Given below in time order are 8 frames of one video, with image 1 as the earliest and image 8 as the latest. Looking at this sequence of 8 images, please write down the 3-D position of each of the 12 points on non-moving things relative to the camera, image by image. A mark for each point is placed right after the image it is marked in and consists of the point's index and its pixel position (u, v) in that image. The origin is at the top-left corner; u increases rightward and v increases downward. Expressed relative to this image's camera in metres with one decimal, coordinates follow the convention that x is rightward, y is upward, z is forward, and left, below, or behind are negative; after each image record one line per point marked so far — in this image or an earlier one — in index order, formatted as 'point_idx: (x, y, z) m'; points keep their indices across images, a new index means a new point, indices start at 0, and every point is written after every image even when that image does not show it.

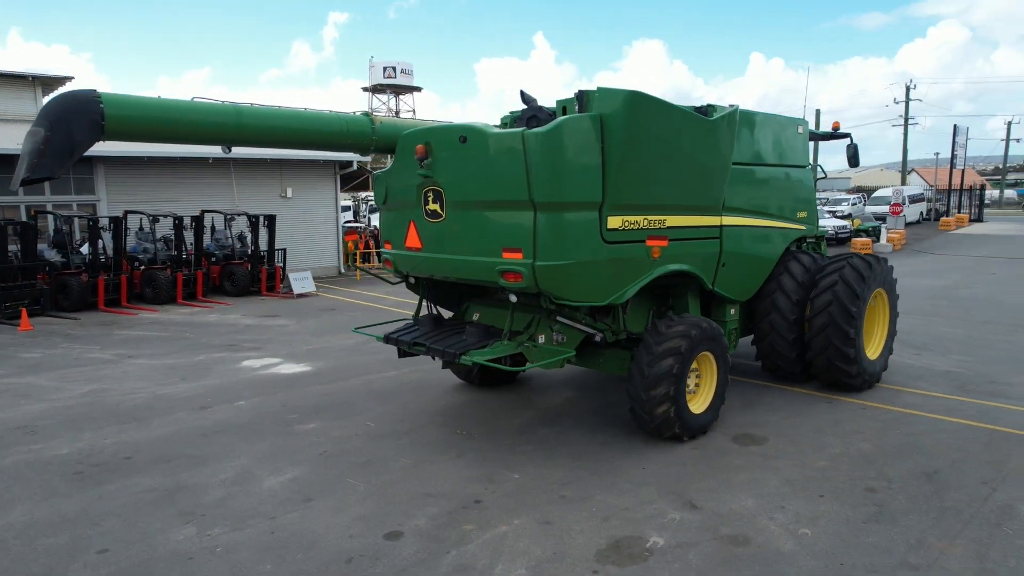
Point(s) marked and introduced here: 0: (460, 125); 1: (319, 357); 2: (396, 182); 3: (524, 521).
0: (-0.3, +1.3, +5.2) m
1: (-2.5, -0.9, +8.9) m
2: (-1.0, +0.9, +5.8) m
3: (+0.1, -1.5, +4.3) m
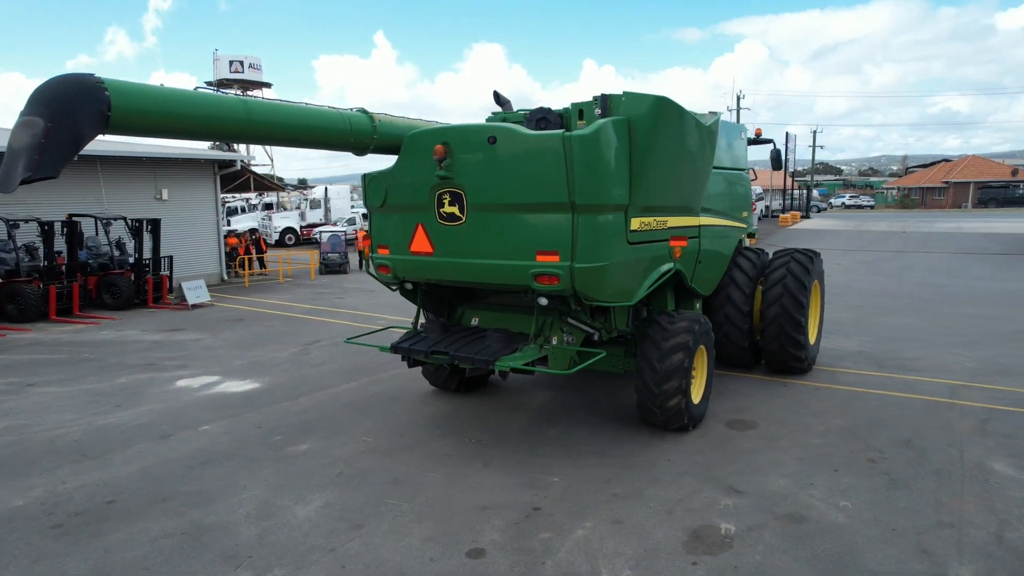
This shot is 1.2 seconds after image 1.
0: (-0.2, +1.2, +5.1) m
1: (-3.0, -1.0, +8.2) m
2: (-0.9, +0.9, +5.5) m
3: (+0.5, -1.5, +4.3) m
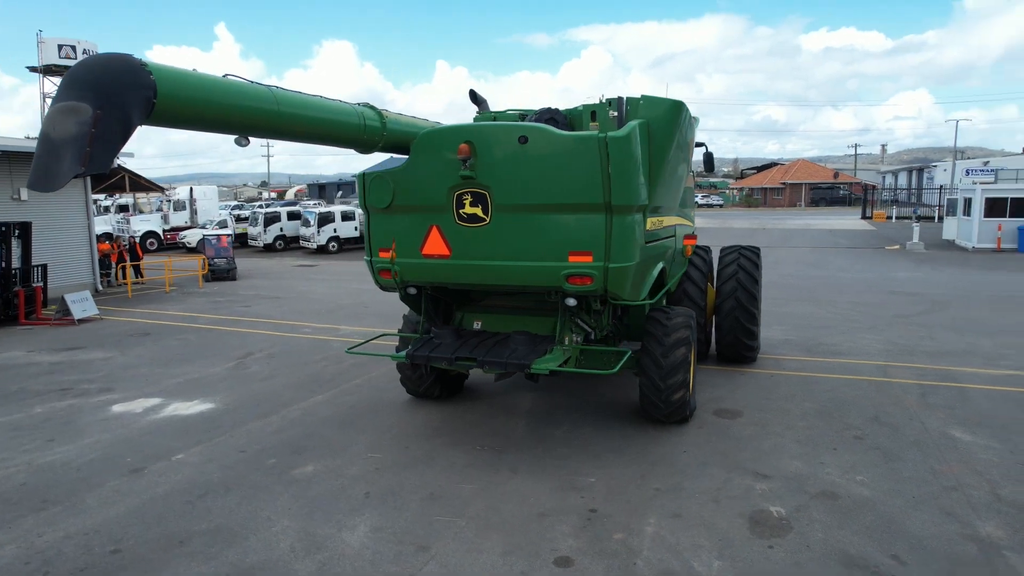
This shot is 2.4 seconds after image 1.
0: (0.0, +1.2, +5.0) m
1: (-3.4, -1.2, +7.4) m
2: (-0.8, +0.8, +5.3) m
3: (+1.0, -1.5, +4.4) m
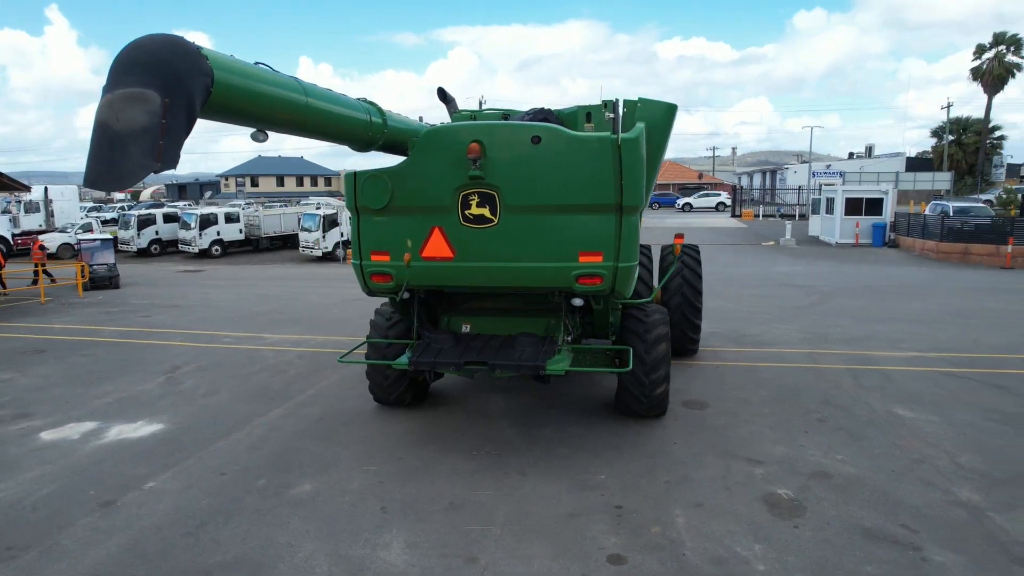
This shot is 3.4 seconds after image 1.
0: (+0.1, +1.2, +4.9) m
1: (-3.7, -1.2, +6.7) m
2: (-0.8, +0.8, +5.1) m
3: (+1.2, -1.5, +4.5) m
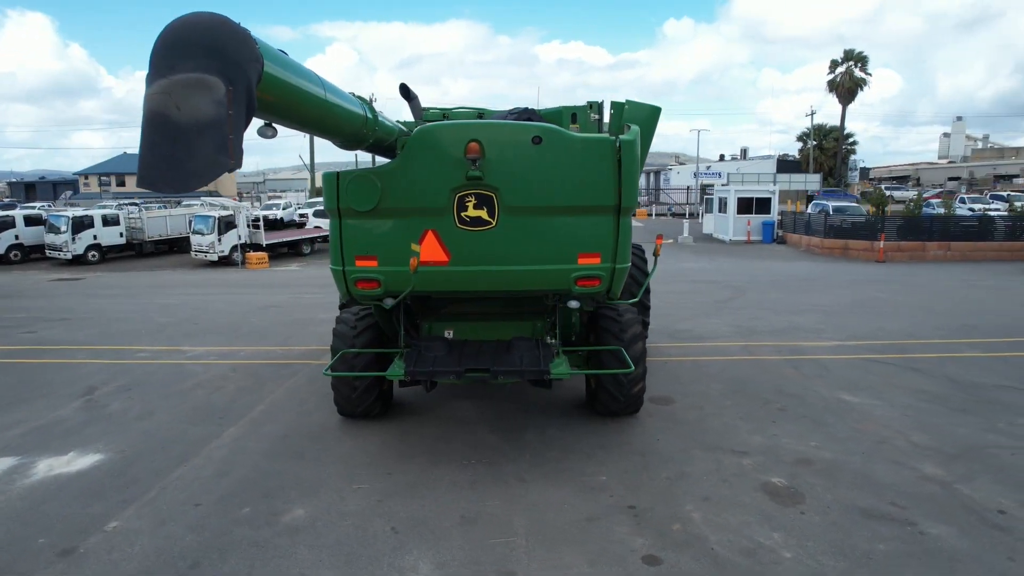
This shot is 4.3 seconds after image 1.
0: (0.0, +1.2, +4.8) m
1: (-3.9, -1.4, +6.0) m
2: (-0.8, +0.8, +4.8) m
3: (+1.2, -1.5, +4.6) m
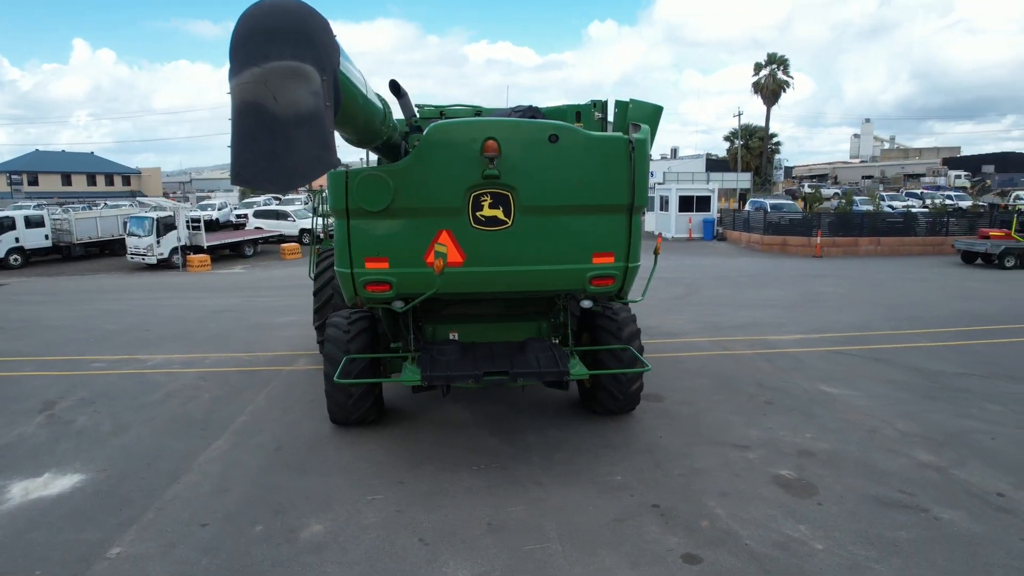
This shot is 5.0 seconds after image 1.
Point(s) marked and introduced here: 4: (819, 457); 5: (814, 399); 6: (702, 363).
0: (+0.1, +1.2, +4.7) m
1: (-3.8, -1.4, +5.5) m
2: (-0.7, +0.7, +4.7) m
3: (+1.4, -1.5, +4.6) m
4: (+2.5, -1.4, +5.4) m
5: (+3.1, -1.1, +7.0) m
6: (+2.4, -0.9, +8.5) m
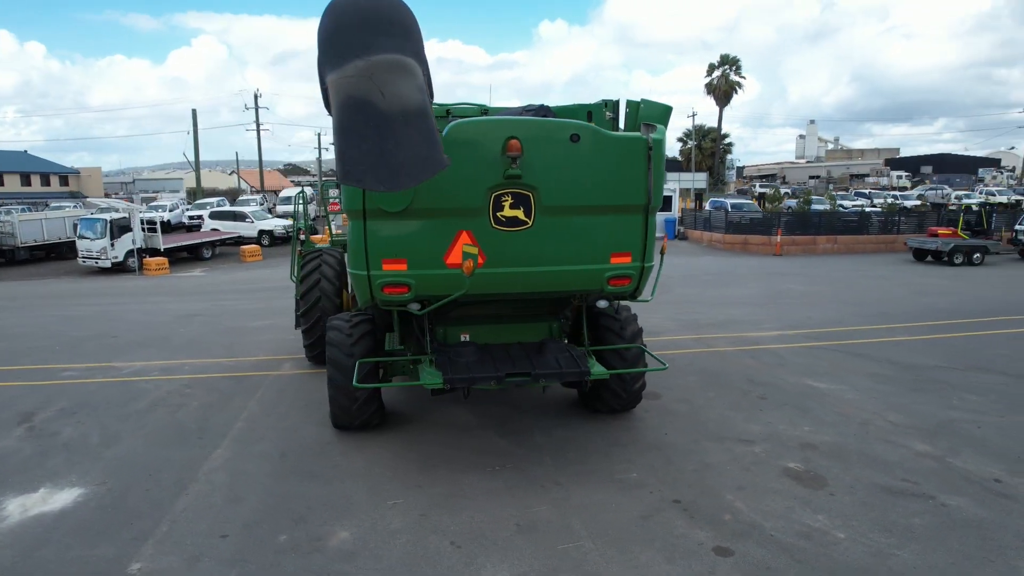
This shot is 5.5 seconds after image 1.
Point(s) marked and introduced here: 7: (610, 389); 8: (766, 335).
0: (+0.3, +1.2, +4.8) m
1: (-3.7, -1.5, +5.3) m
2: (-0.6, +0.7, +4.6) m
3: (+1.6, -1.5, +4.8) m
4: (+2.6, -1.3, +5.6) m
5: (+3.1, -1.1, +7.2) m
6: (+2.3, -0.9, +8.7) m
7: (+0.9, -1.0, +6.4) m
8: (+3.9, -0.7, +10.2) m
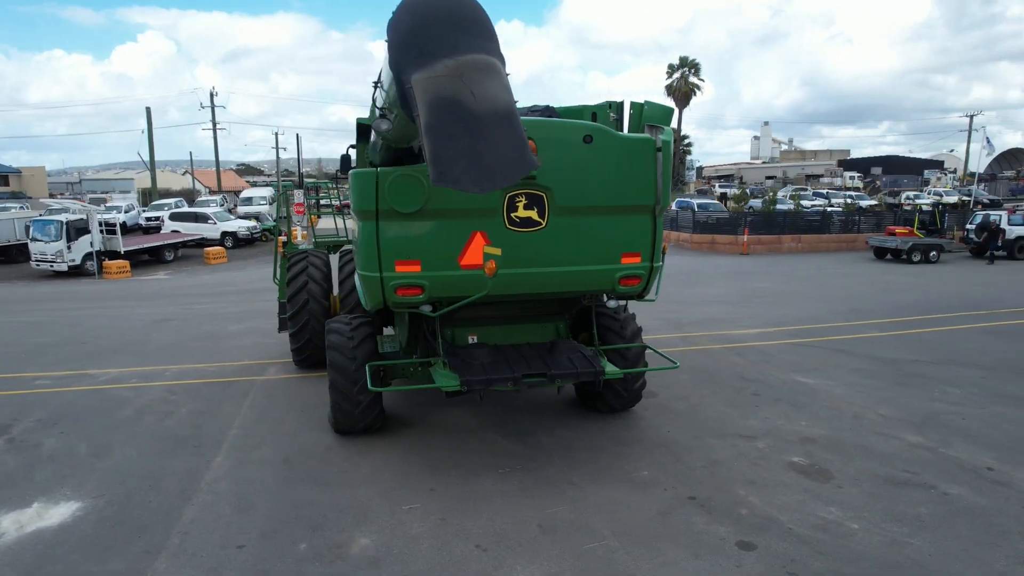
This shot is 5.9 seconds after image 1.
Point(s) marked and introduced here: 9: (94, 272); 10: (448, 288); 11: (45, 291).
0: (+0.4, +1.2, +4.8) m
1: (-3.6, -1.5, +5.0) m
2: (-0.5, +0.7, +4.6) m
3: (+1.7, -1.5, +4.8) m
4: (+2.6, -1.3, +5.7) m
5: (+3.1, -1.1, +7.3) m
6: (+2.2, -0.9, +8.8) m
7: (+0.9, -1.0, +6.4) m
8: (+3.6, -0.7, +10.4) m
9: (-12.4, +0.5, +19.9) m
10: (-0.5, 0.0, +4.8) m
11: (-11.6, -0.1, +16.7) m
